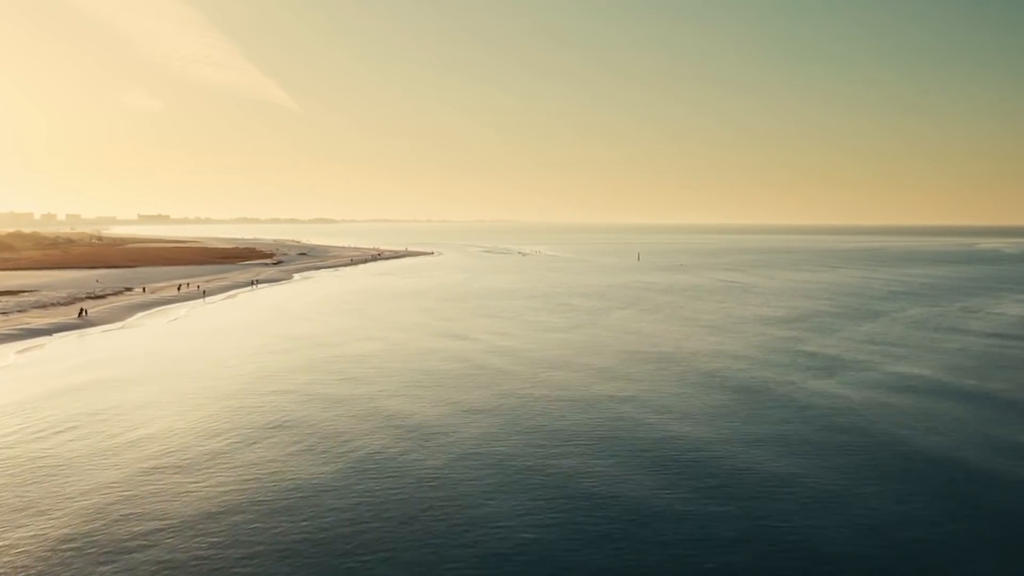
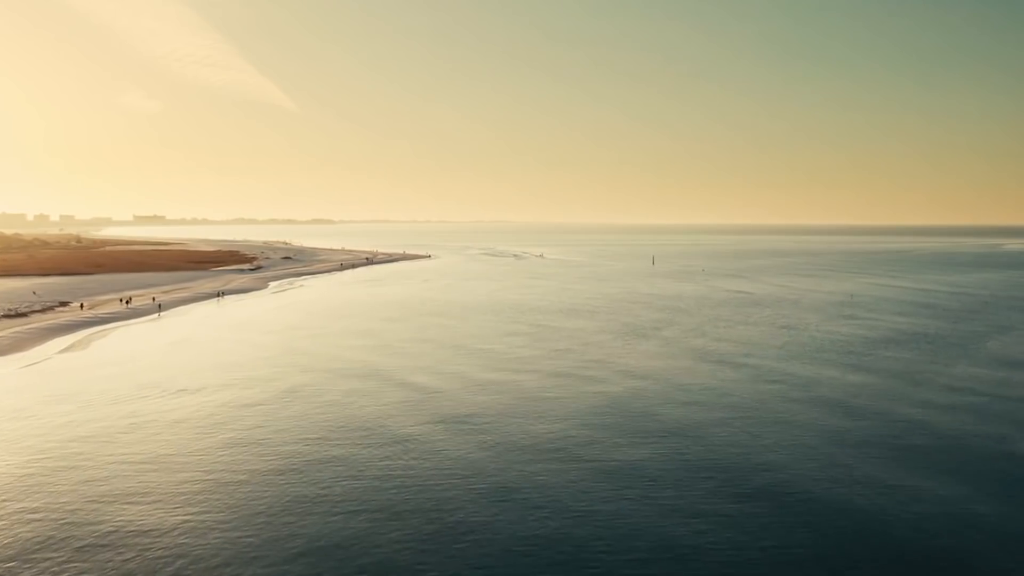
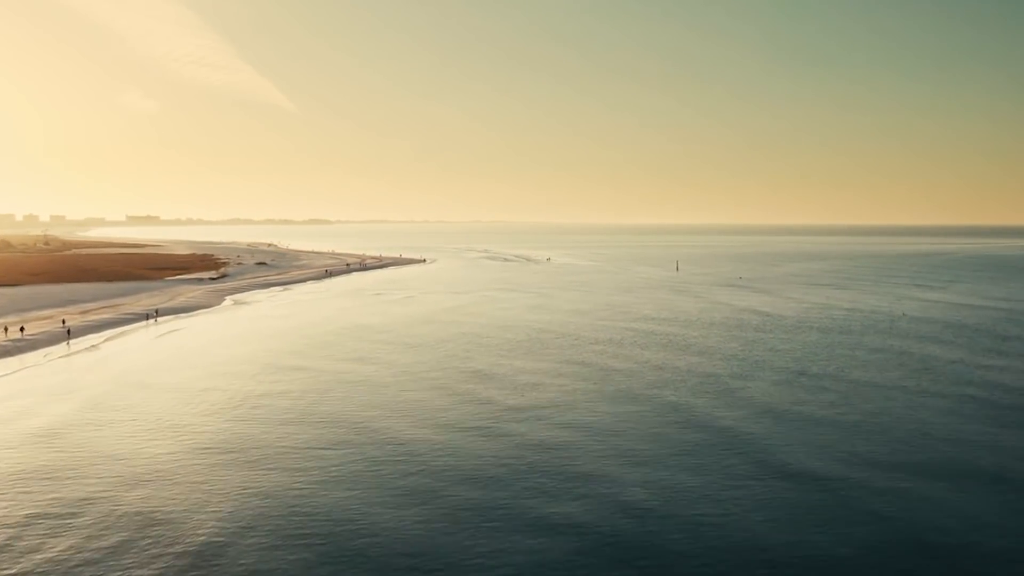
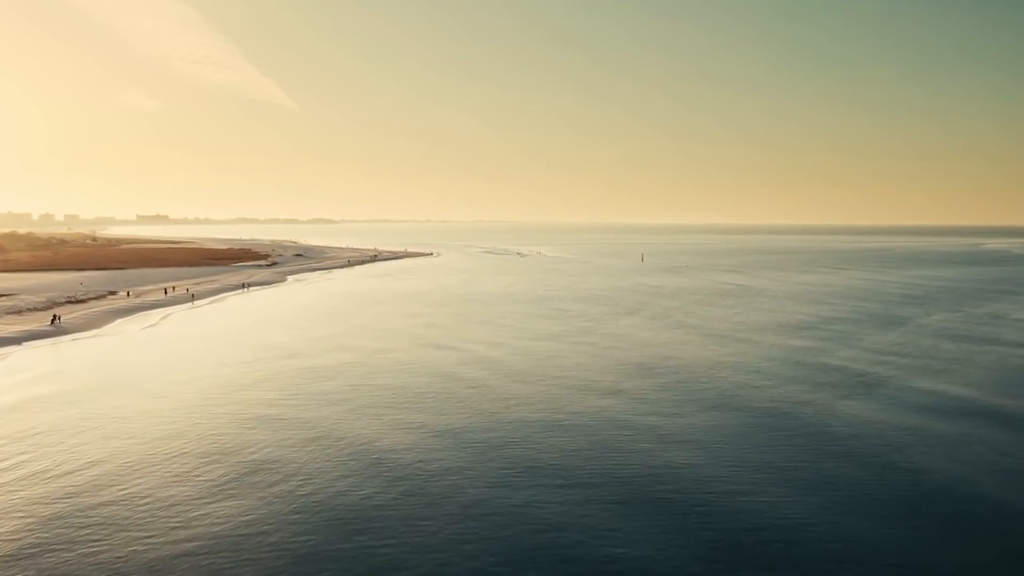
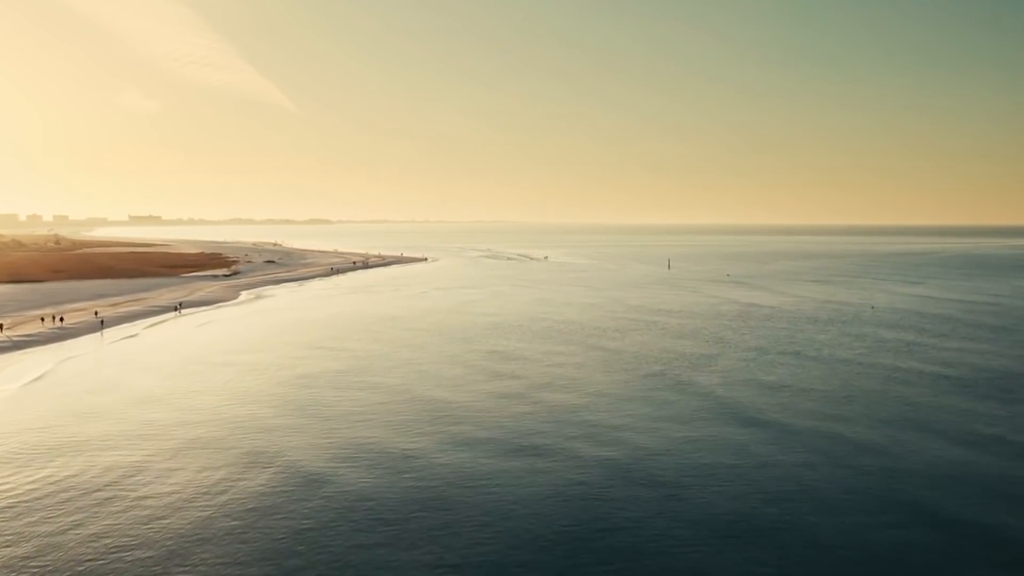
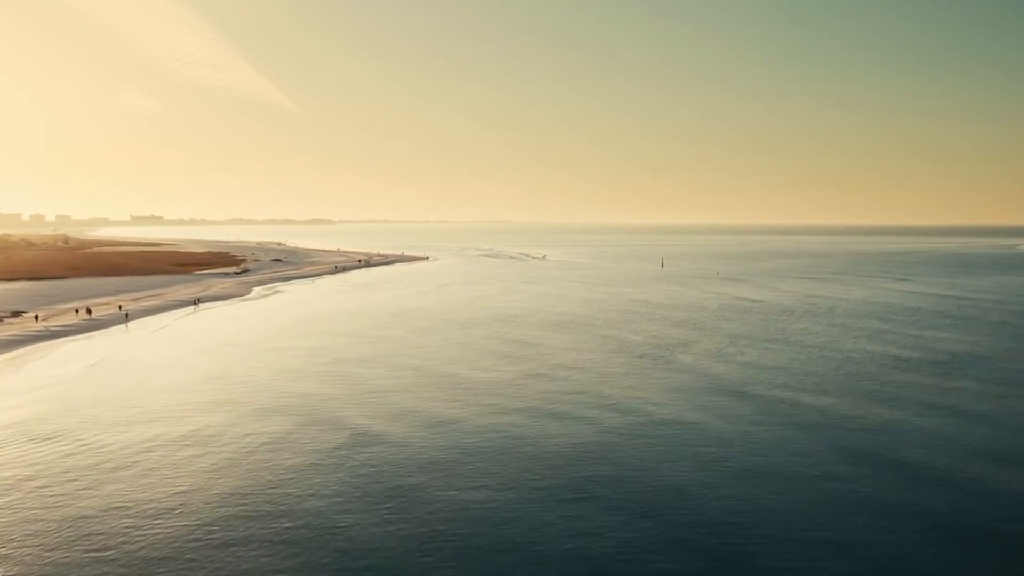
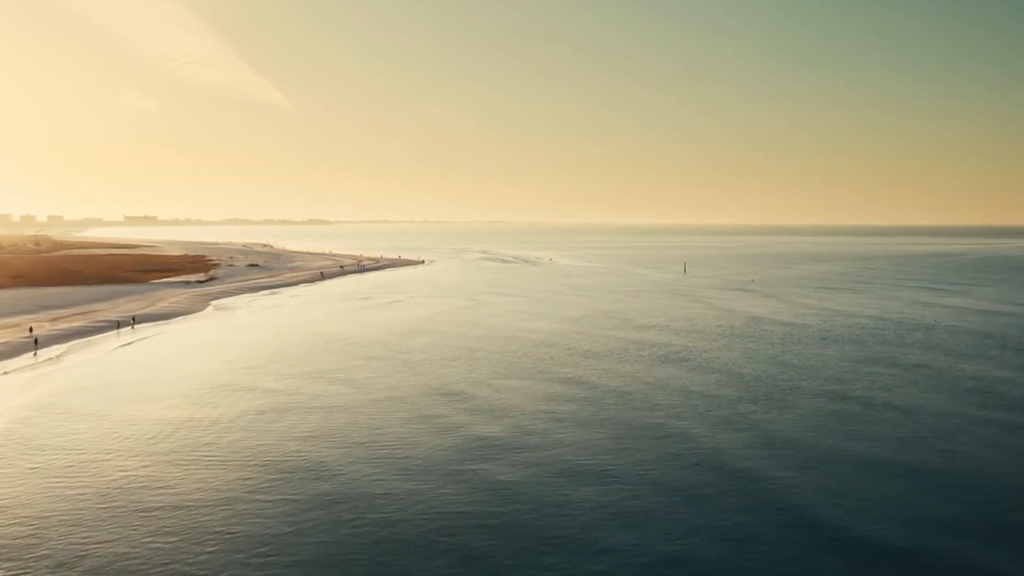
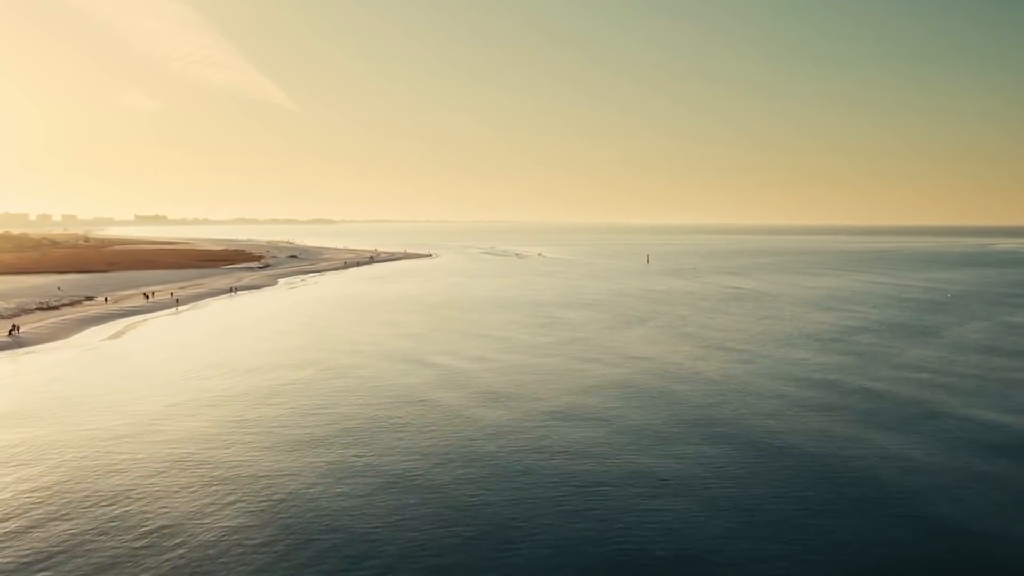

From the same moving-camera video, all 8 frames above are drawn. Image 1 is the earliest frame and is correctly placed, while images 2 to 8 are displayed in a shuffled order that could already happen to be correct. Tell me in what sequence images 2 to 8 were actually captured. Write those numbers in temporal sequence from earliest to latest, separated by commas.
4, 8, 2, 6, 5, 3, 7
